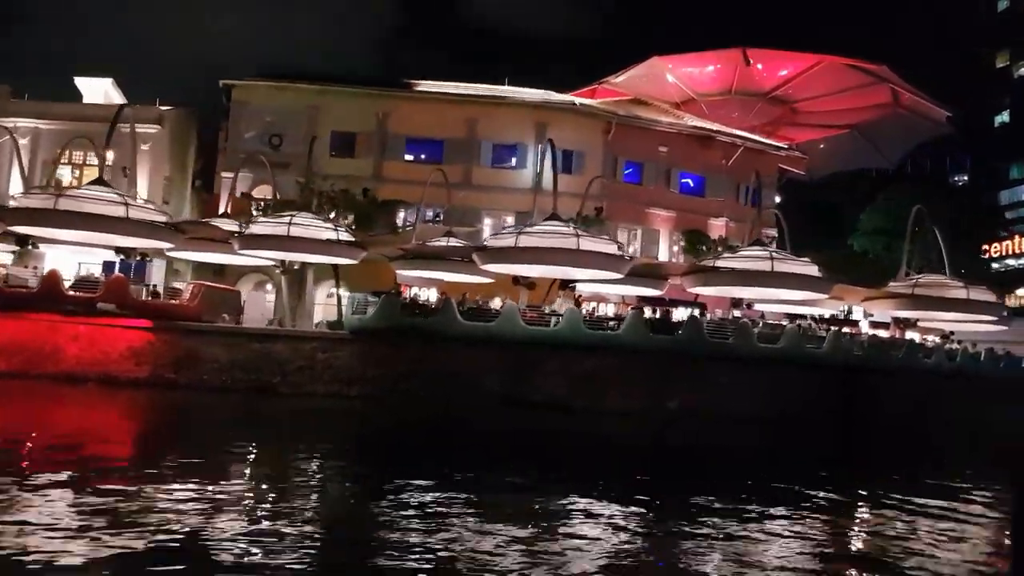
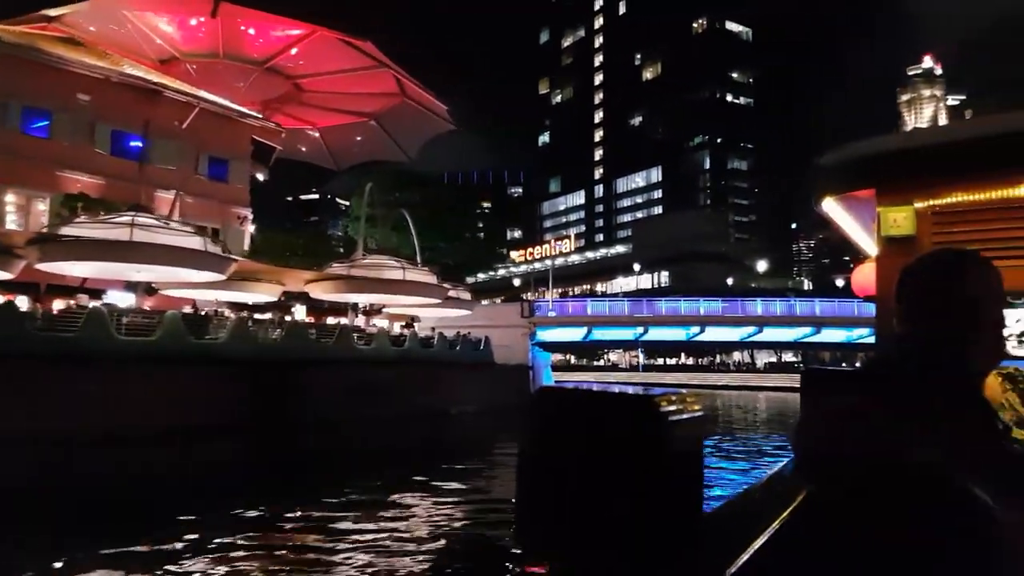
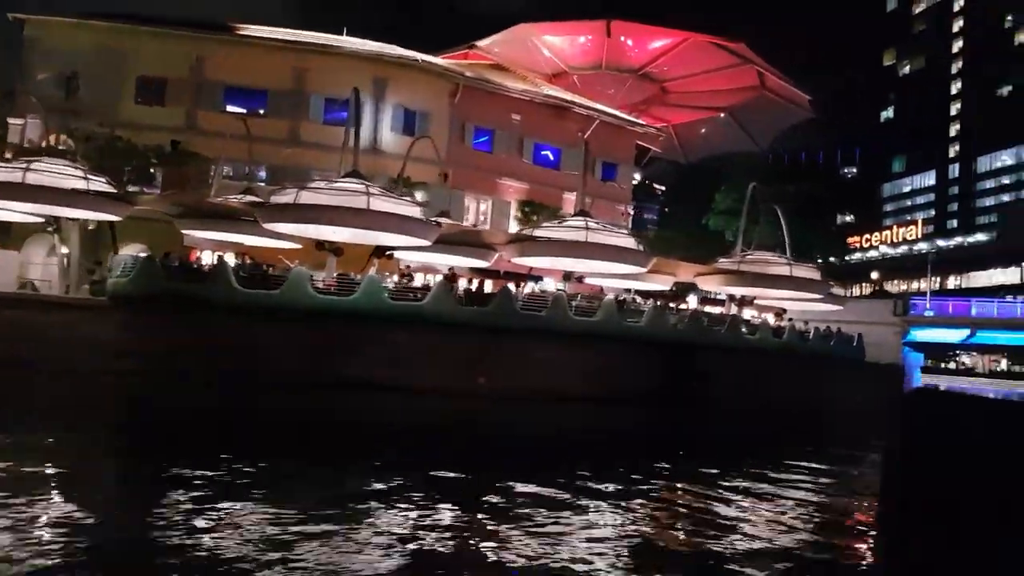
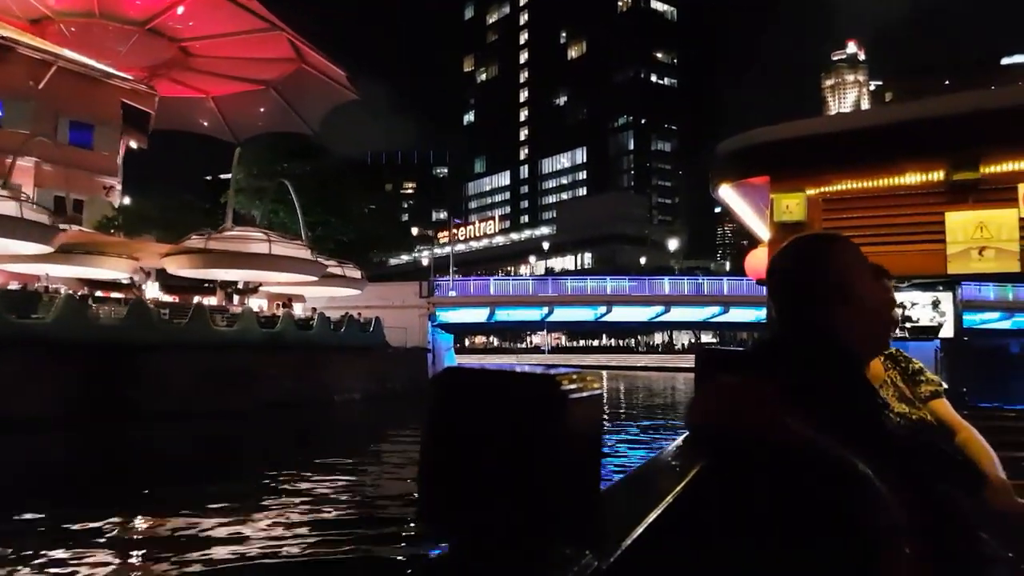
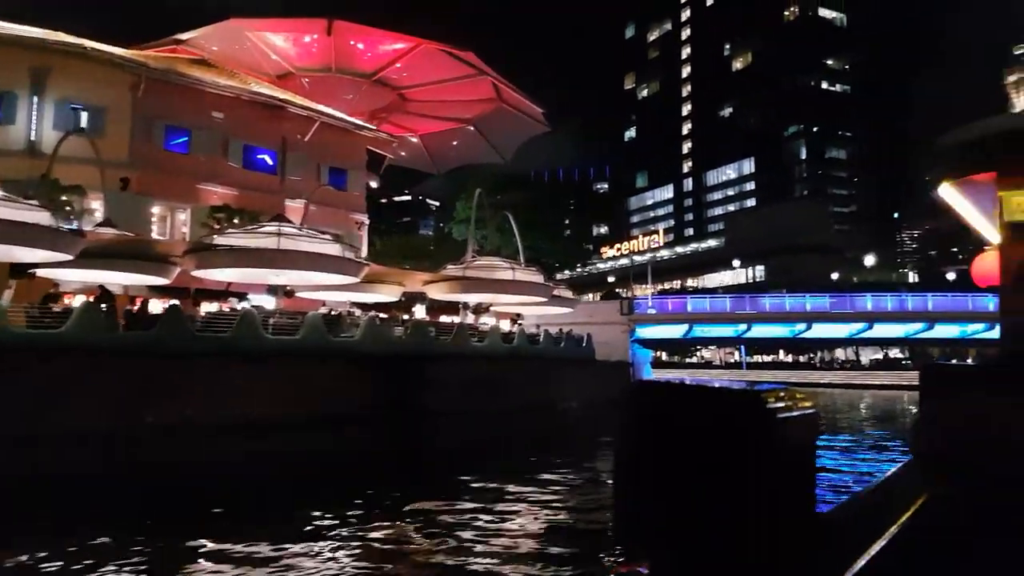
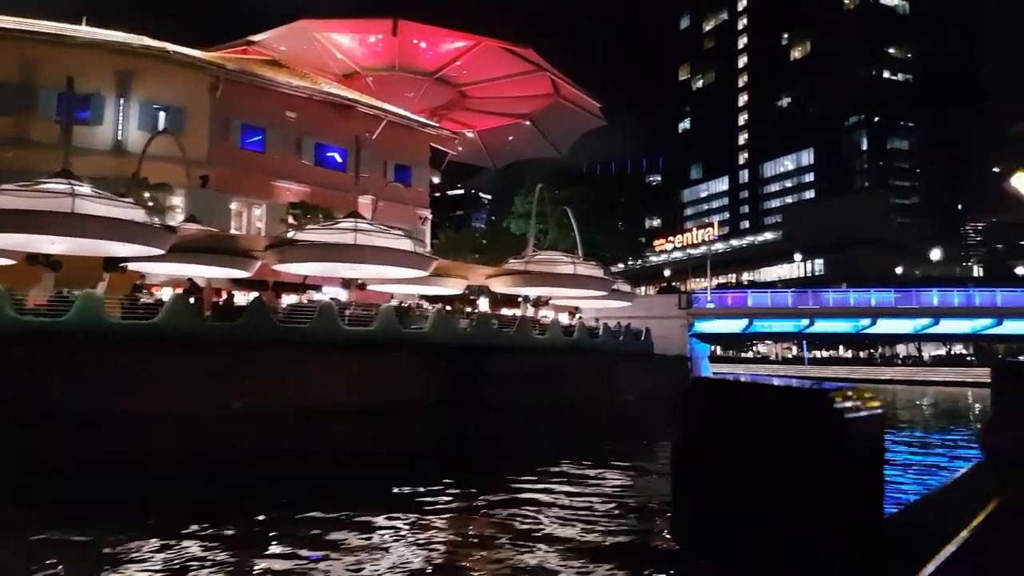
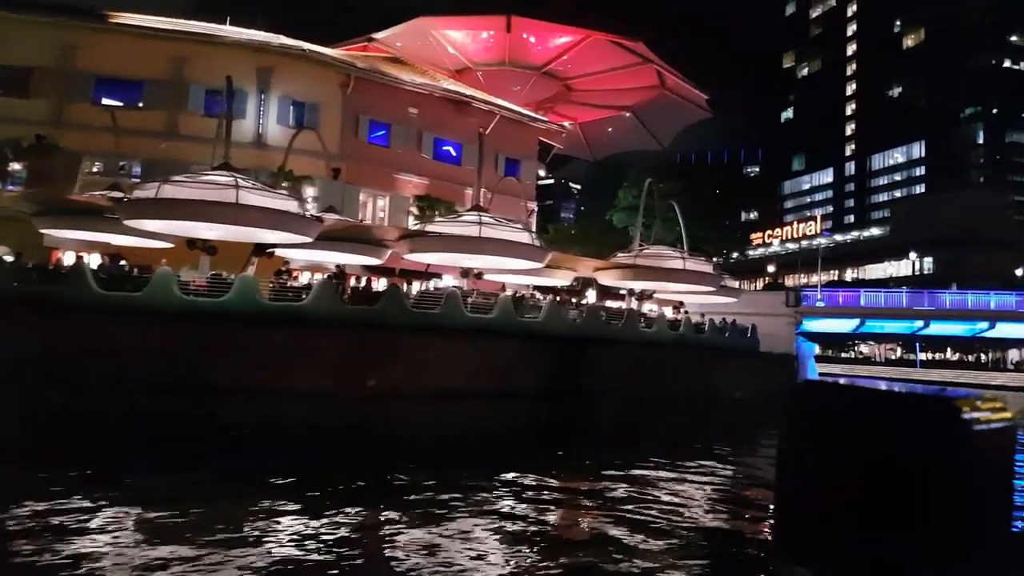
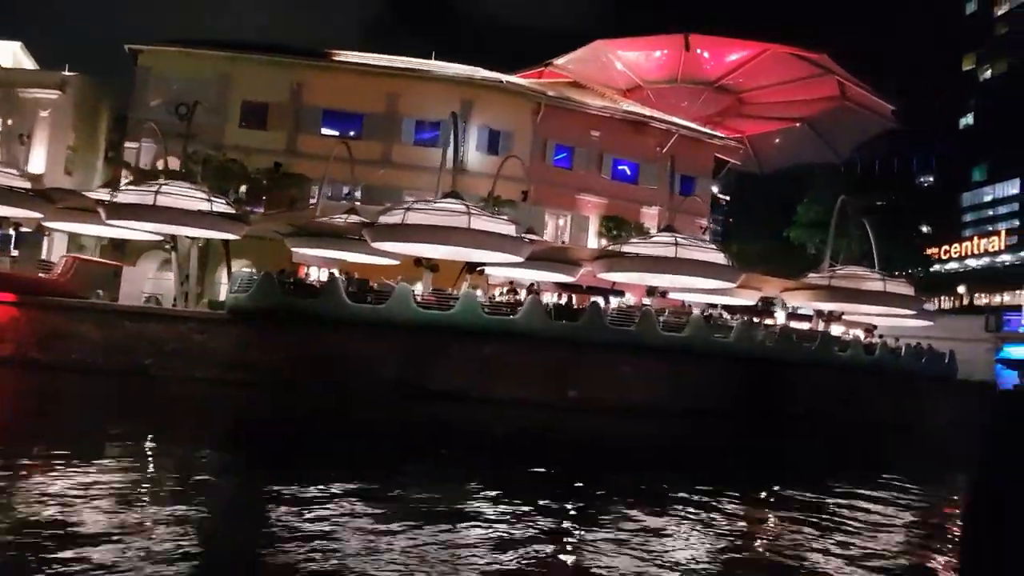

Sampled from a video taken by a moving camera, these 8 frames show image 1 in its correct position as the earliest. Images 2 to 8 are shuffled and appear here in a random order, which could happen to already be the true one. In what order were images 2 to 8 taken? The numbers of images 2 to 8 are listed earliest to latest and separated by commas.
8, 3, 7, 6, 5, 2, 4
